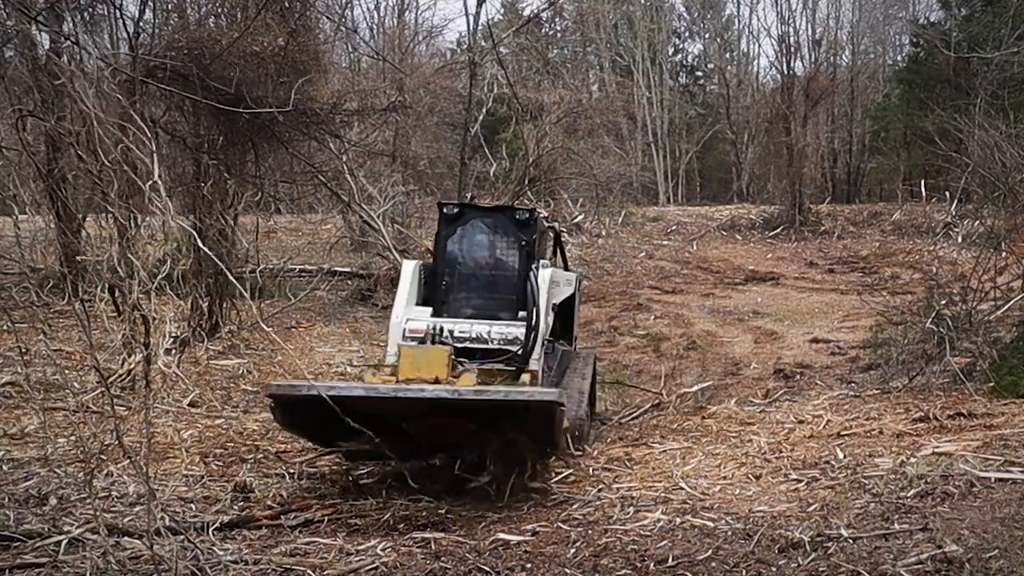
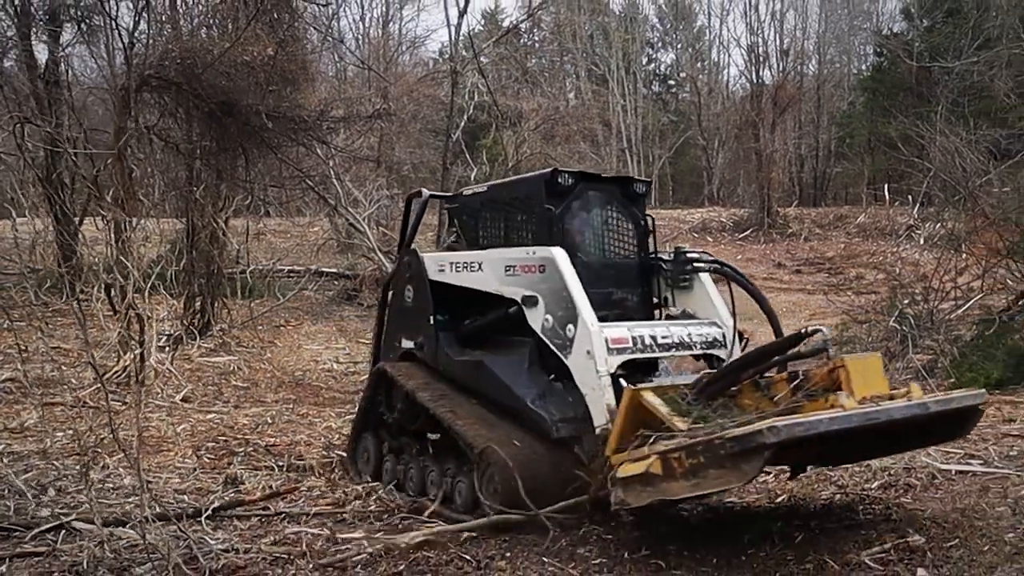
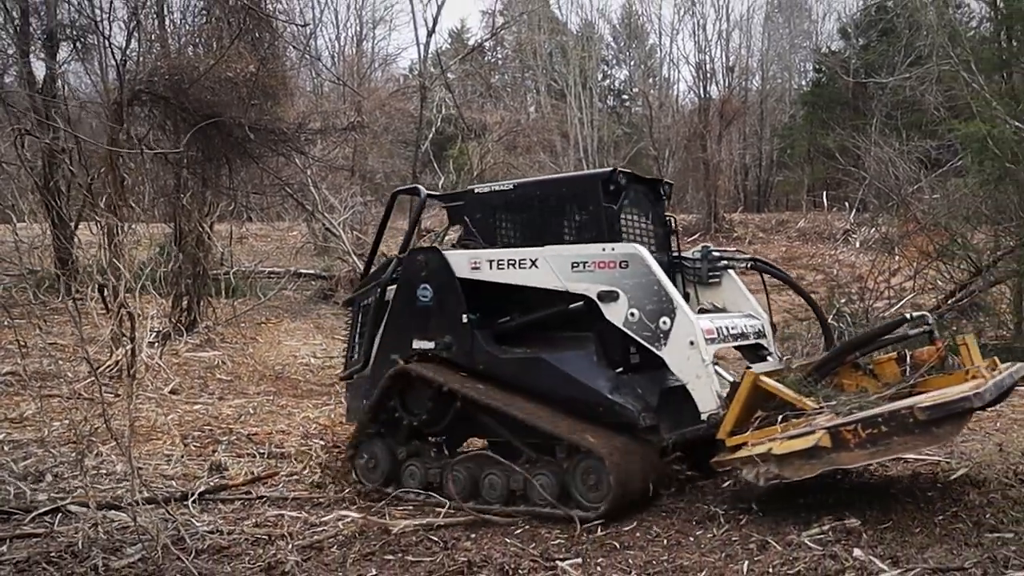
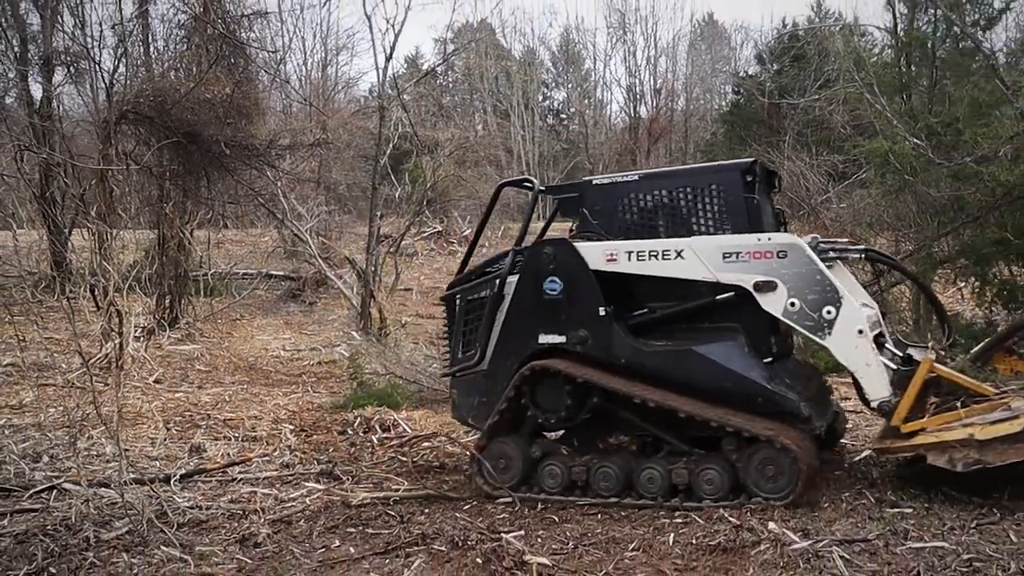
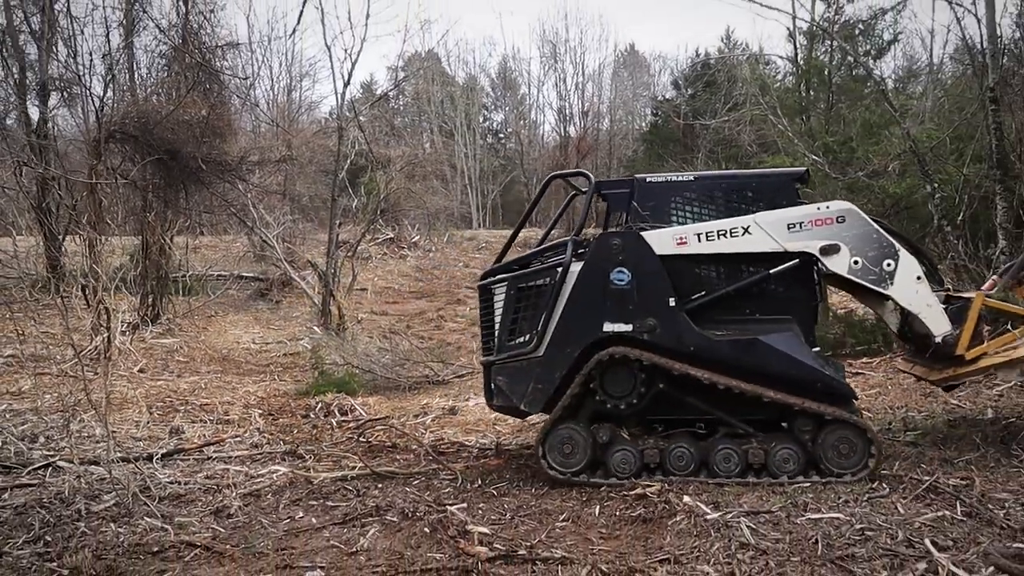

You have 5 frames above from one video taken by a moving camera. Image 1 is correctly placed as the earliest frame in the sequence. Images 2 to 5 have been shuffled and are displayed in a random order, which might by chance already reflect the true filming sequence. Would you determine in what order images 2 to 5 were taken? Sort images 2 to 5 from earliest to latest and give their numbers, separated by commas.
2, 3, 4, 5
